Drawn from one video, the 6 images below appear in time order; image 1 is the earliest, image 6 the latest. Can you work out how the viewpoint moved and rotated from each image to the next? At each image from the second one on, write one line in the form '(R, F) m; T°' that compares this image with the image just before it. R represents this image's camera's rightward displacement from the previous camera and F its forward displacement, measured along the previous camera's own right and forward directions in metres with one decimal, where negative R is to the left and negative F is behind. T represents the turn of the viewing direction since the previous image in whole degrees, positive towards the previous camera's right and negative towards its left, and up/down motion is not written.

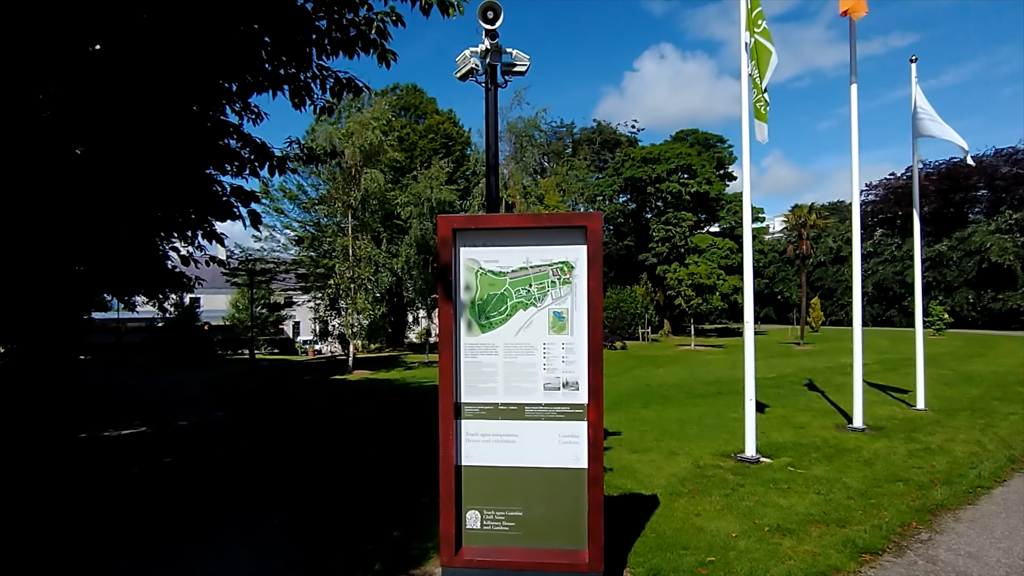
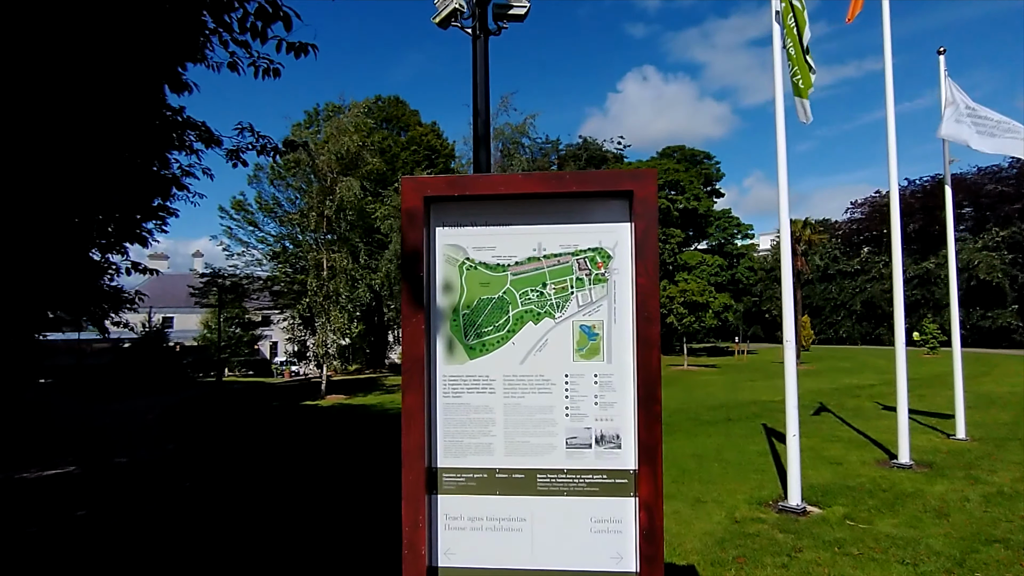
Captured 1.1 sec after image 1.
(-0.1, +2.1) m; +1°
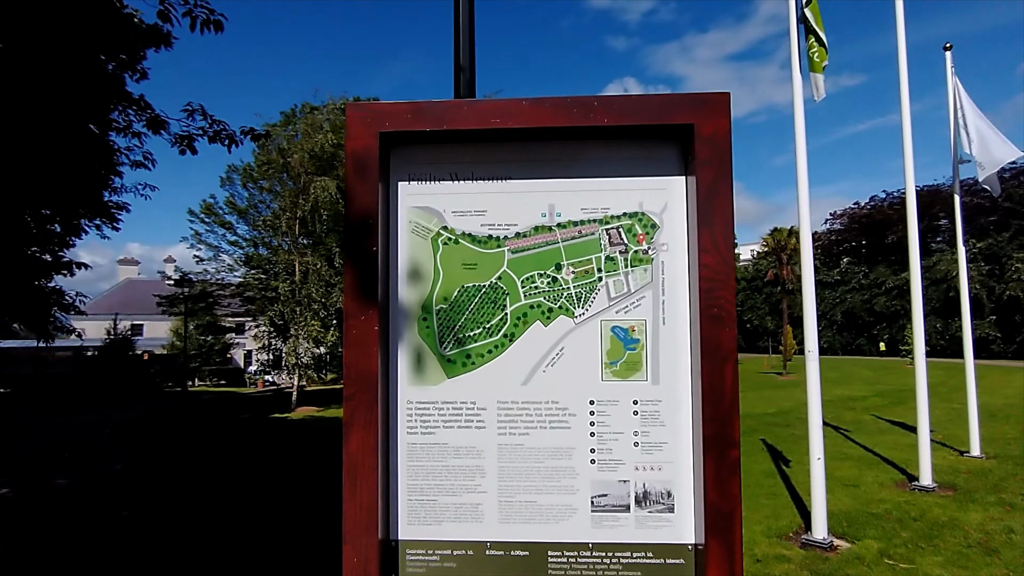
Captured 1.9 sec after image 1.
(-0.1, +1.3) m; +2°
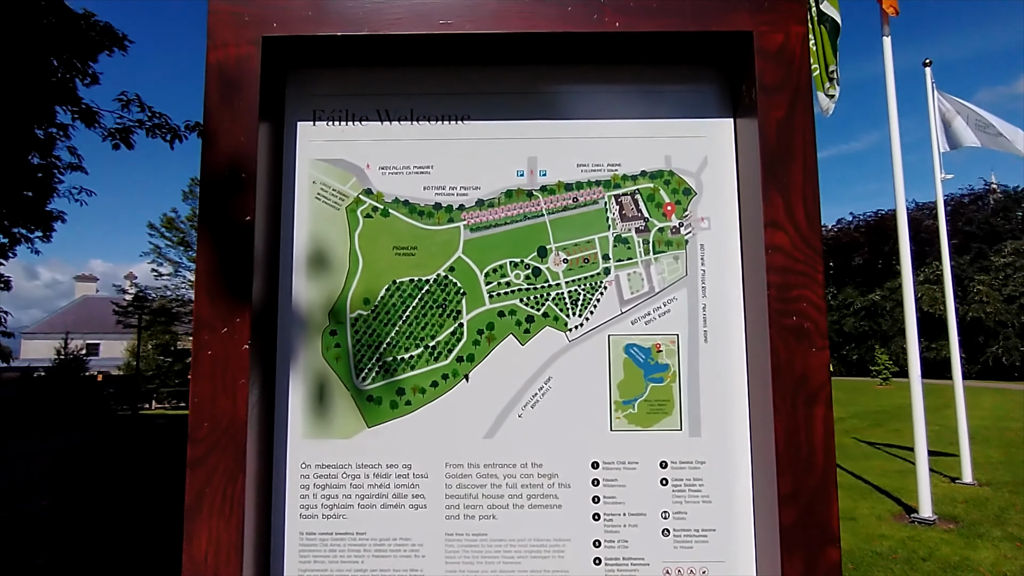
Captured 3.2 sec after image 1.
(0.0, +0.9) m; +2°
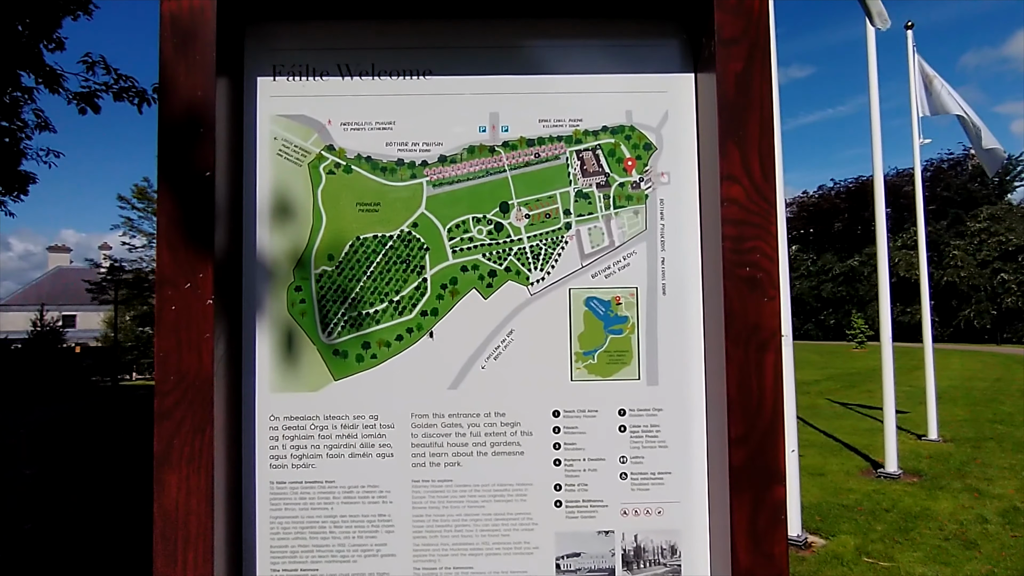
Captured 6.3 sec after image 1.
(0.0, 0.0) m; +2°
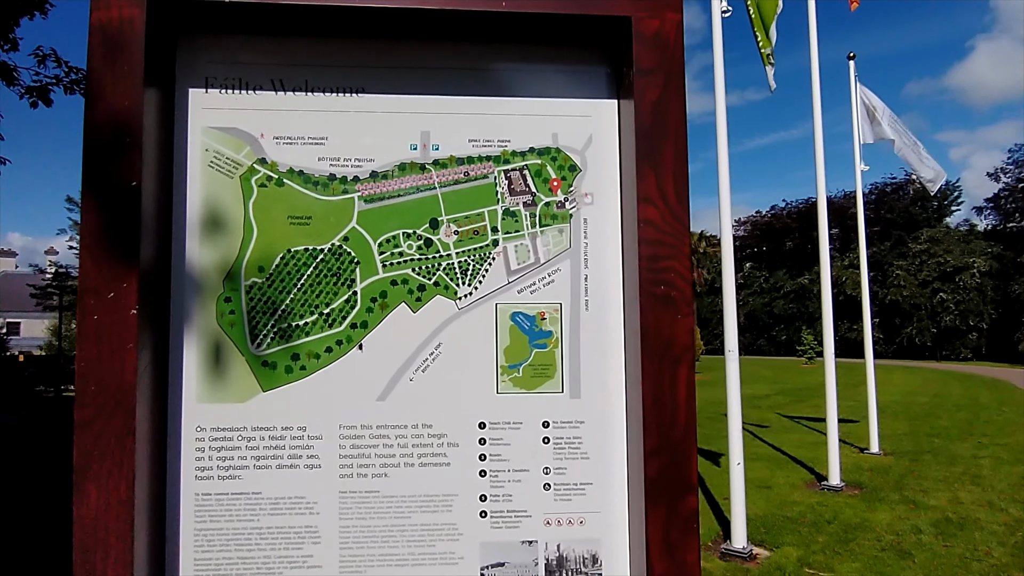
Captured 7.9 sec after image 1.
(+0.1, 0.0) m; +3°
